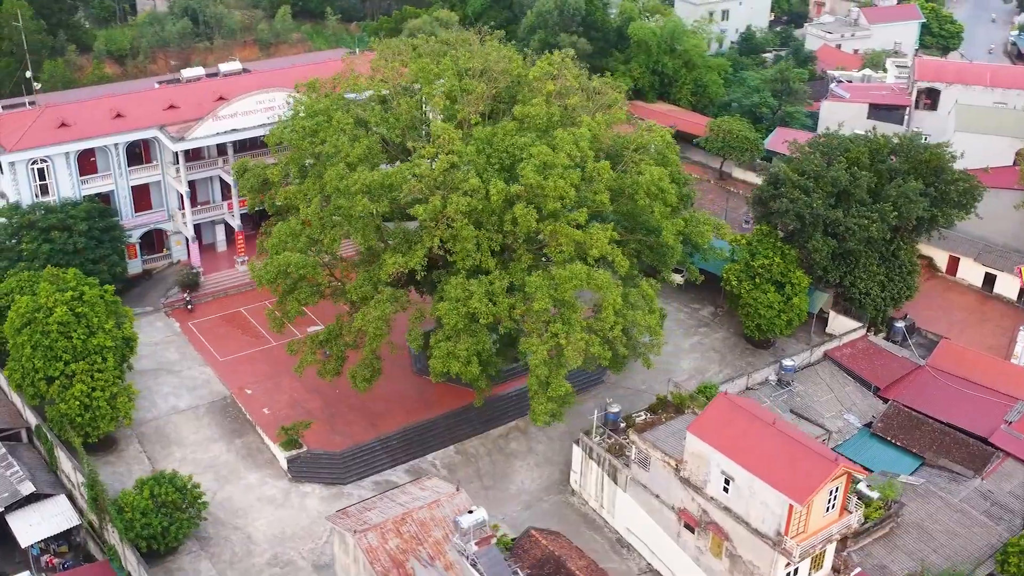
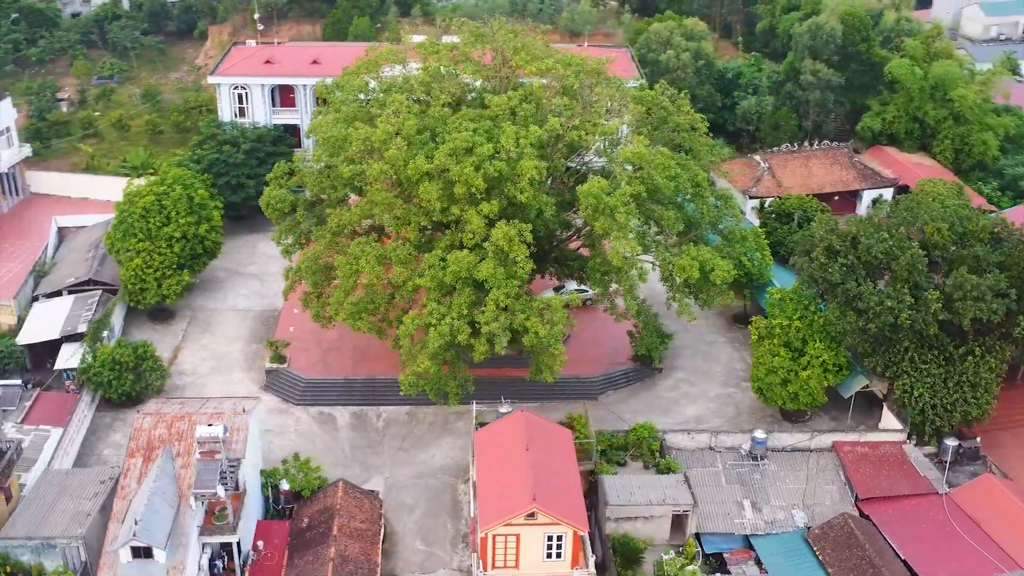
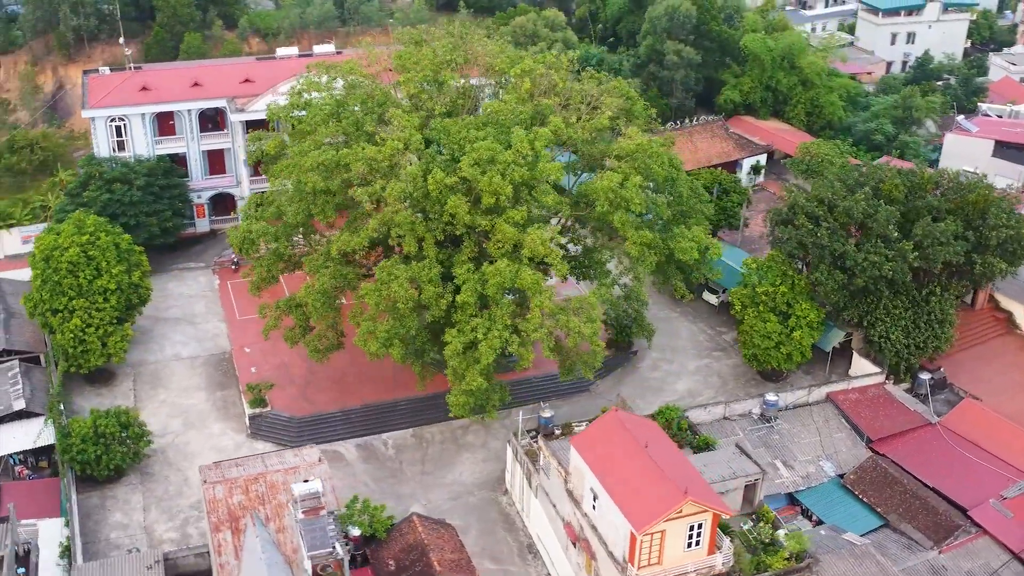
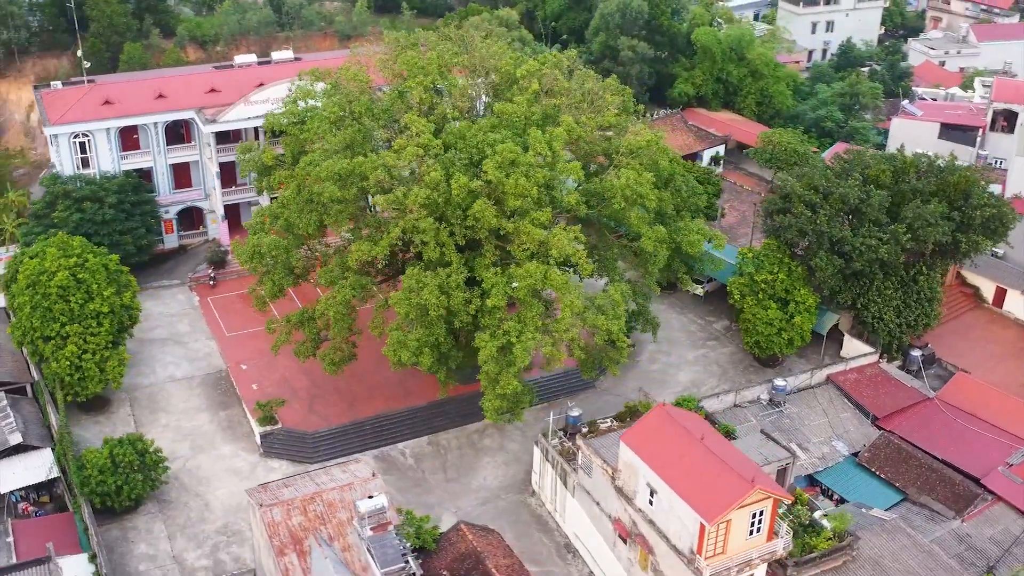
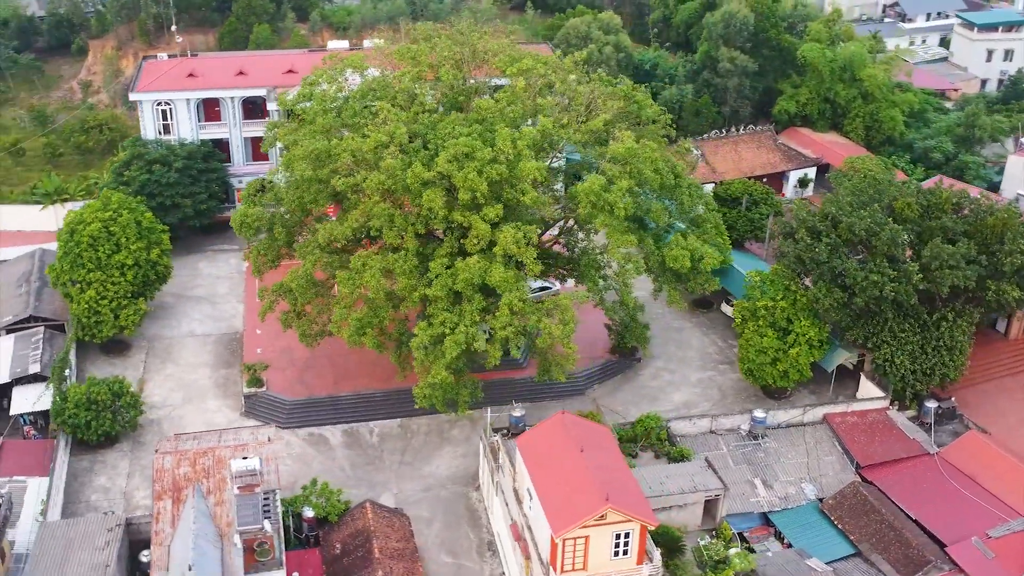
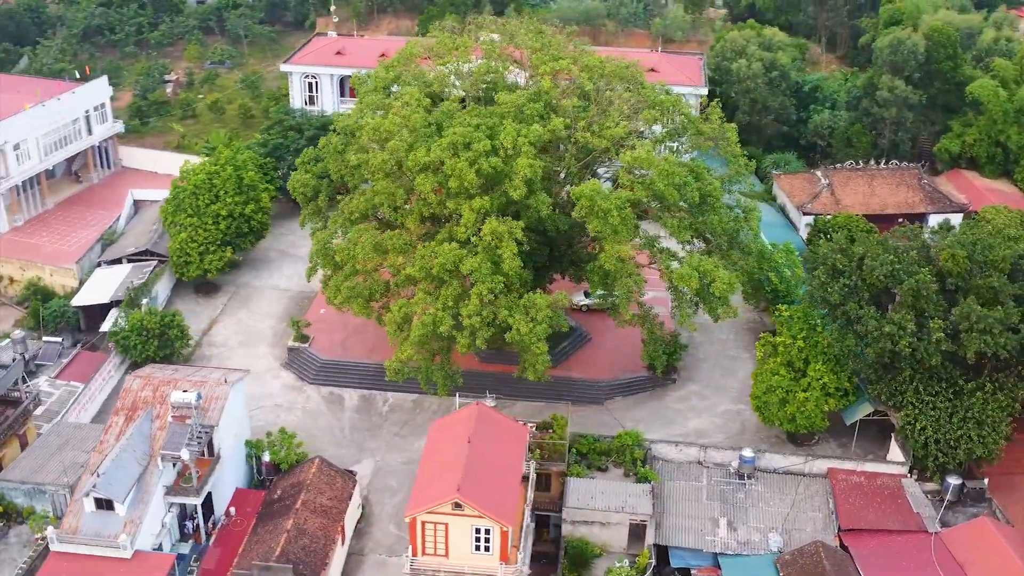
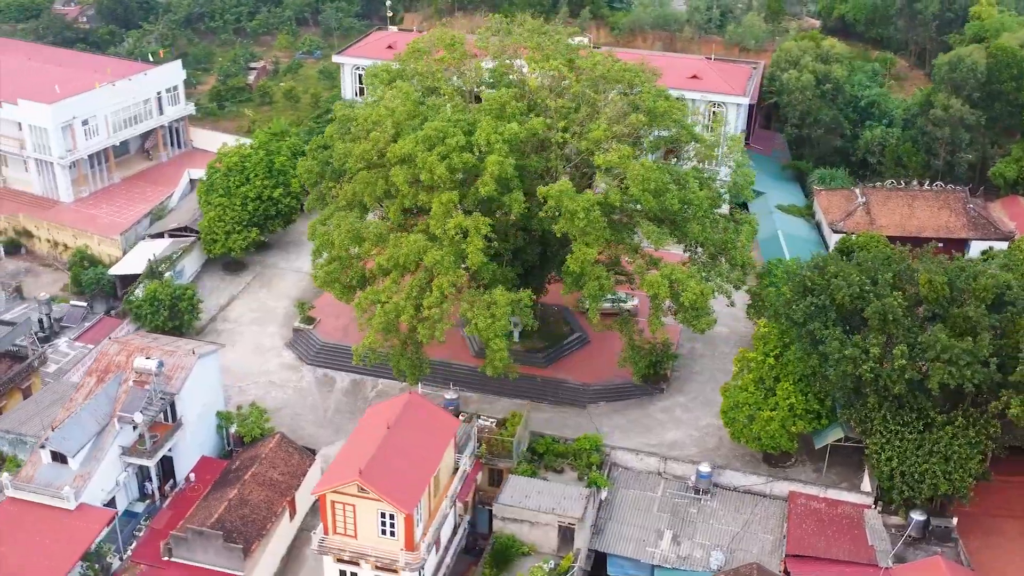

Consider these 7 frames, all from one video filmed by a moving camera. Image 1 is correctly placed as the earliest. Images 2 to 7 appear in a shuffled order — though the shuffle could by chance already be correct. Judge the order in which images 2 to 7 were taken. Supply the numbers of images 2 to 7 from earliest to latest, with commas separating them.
4, 3, 5, 2, 6, 7
